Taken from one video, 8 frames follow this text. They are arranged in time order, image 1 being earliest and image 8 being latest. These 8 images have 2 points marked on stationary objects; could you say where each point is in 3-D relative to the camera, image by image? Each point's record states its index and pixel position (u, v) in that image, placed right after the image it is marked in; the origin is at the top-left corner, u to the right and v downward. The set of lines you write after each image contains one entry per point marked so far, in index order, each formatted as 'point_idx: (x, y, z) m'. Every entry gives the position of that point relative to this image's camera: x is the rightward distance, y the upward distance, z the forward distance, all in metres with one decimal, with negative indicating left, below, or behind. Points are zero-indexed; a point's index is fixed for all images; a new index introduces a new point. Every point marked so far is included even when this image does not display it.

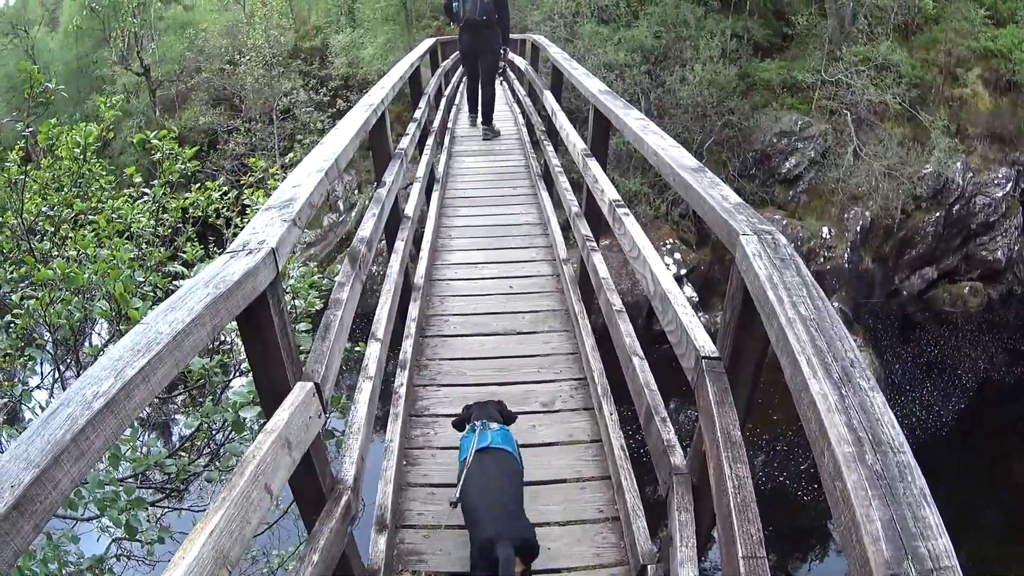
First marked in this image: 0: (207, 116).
0: (-5.4, +3.0, +11.6) m
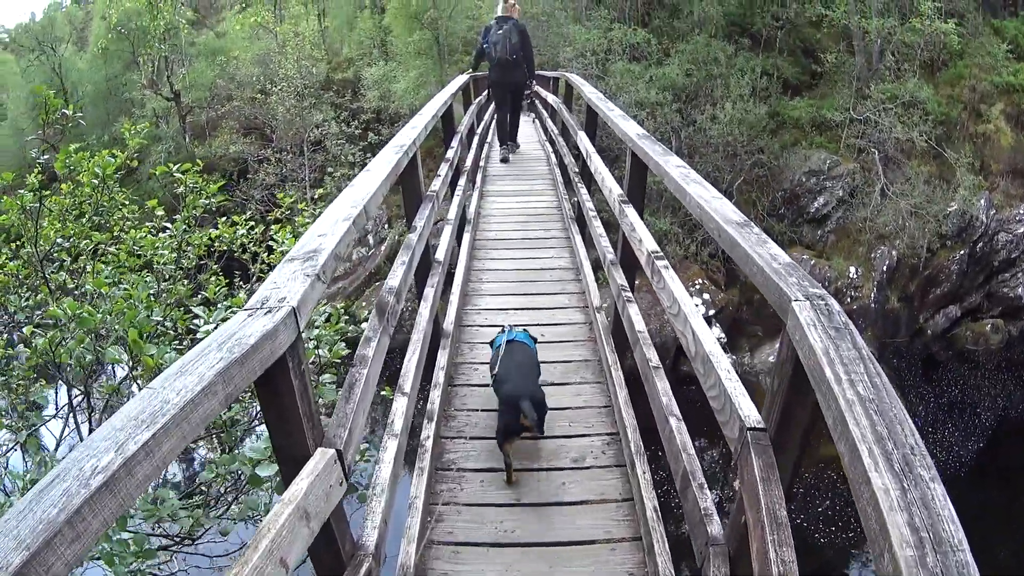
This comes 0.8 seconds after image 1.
0: (-5.0, +2.6, +11.8) m
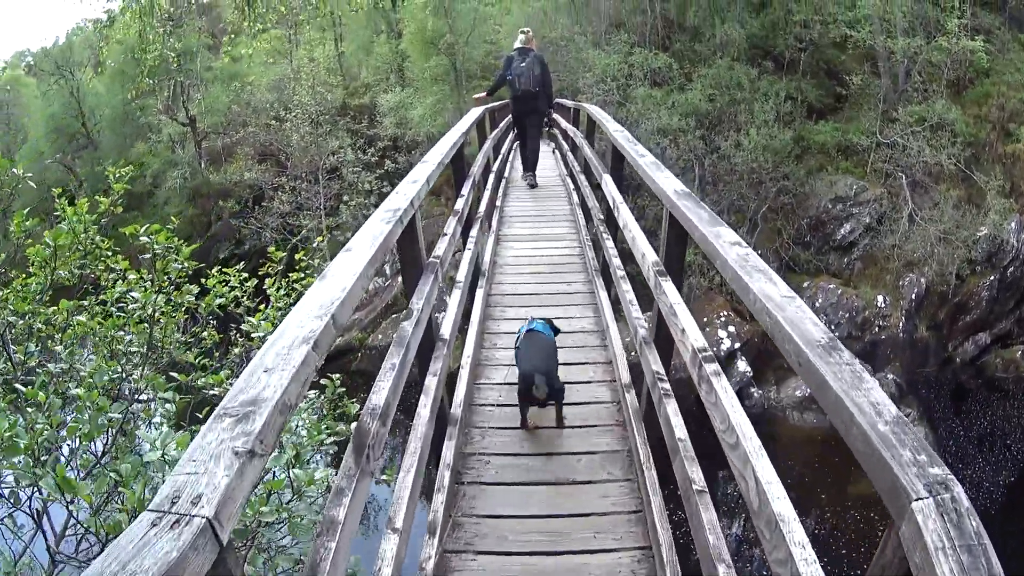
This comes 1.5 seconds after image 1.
0: (-4.6, +2.1, +11.6) m
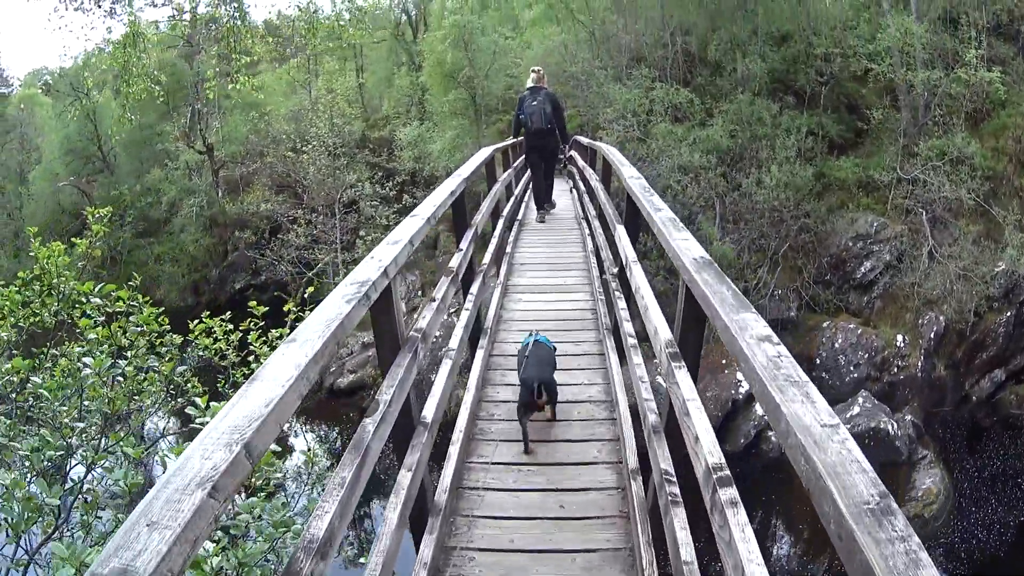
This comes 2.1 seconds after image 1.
0: (-4.3, +1.5, +11.5) m
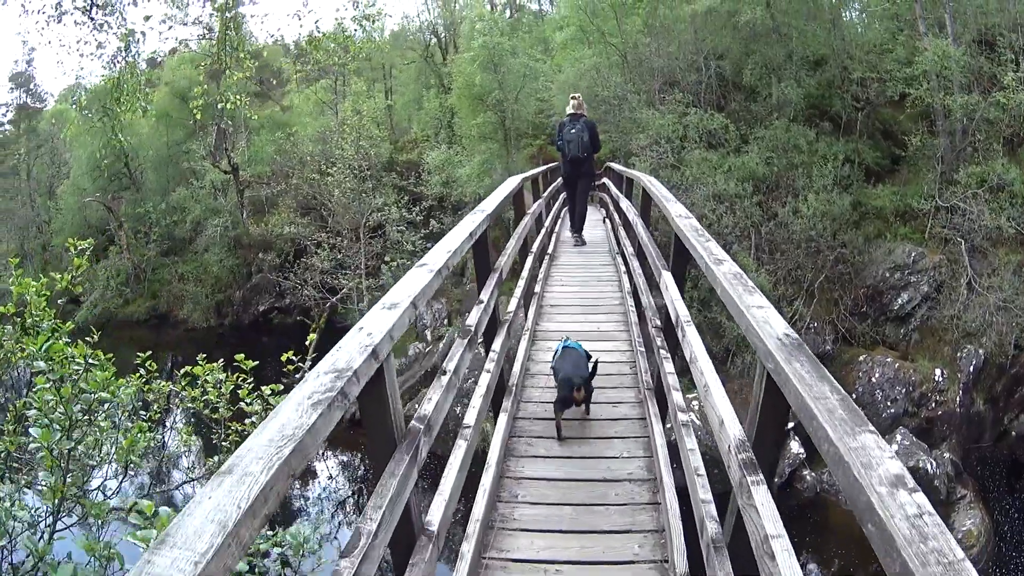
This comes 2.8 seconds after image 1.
0: (-3.8, +1.1, +11.3) m
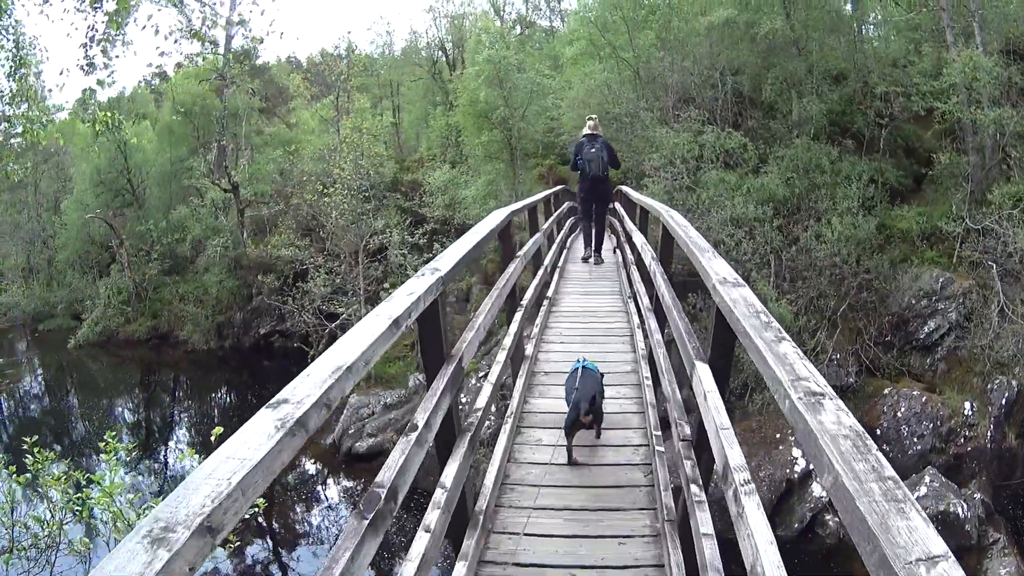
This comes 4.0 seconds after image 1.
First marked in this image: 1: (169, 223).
0: (-3.7, +0.7, +11.0) m
1: (-8.3, +1.6, +15.7) m
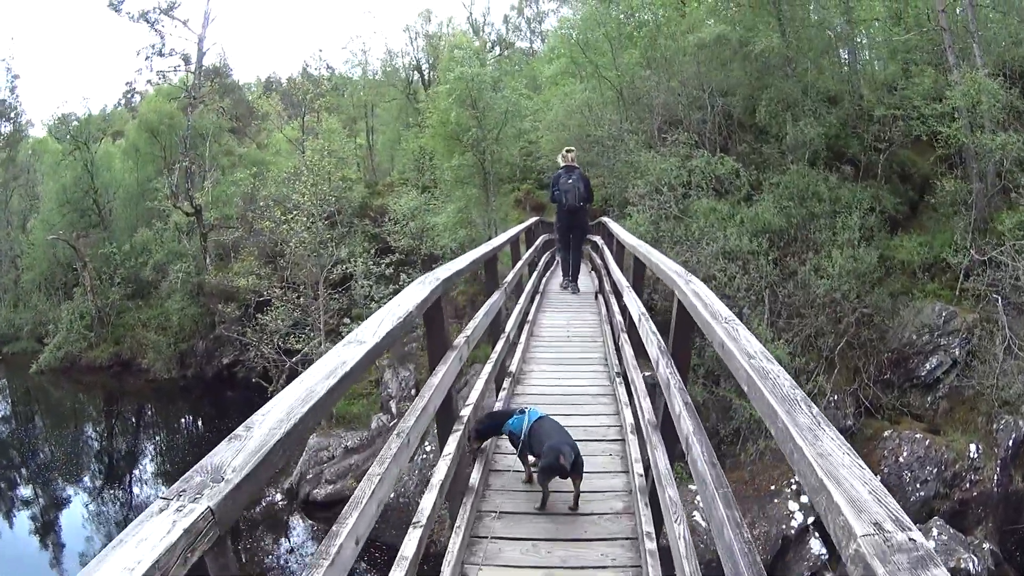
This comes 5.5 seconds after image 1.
0: (-4.1, +0.2, +10.3) m
1: (-8.7, +1.0, +15.1) m
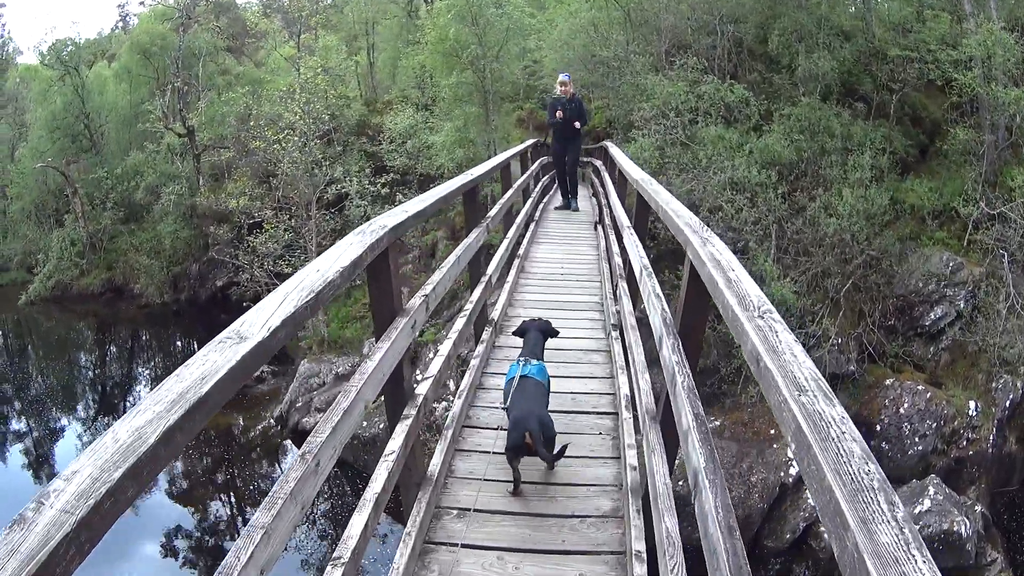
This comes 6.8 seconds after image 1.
0: (-4.1, +1.4, +10.0) m
1: (-8.6, +2.5, +14.7) m
